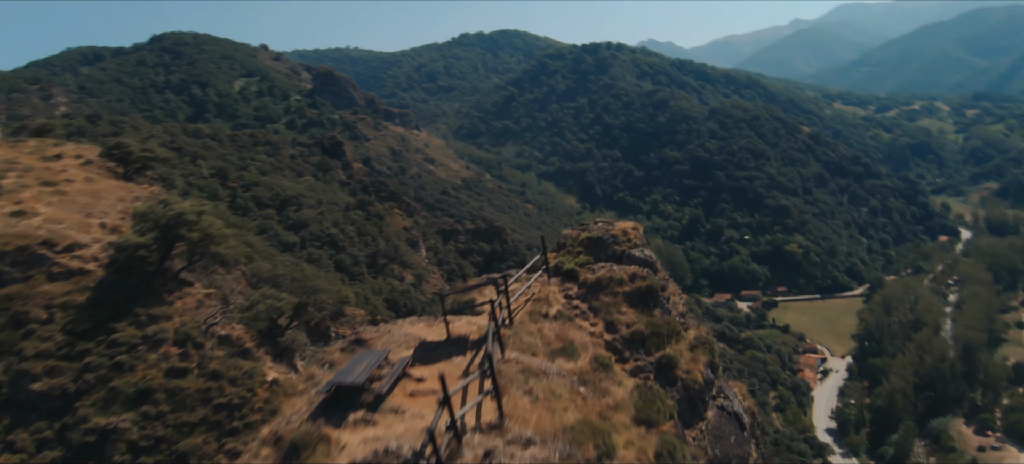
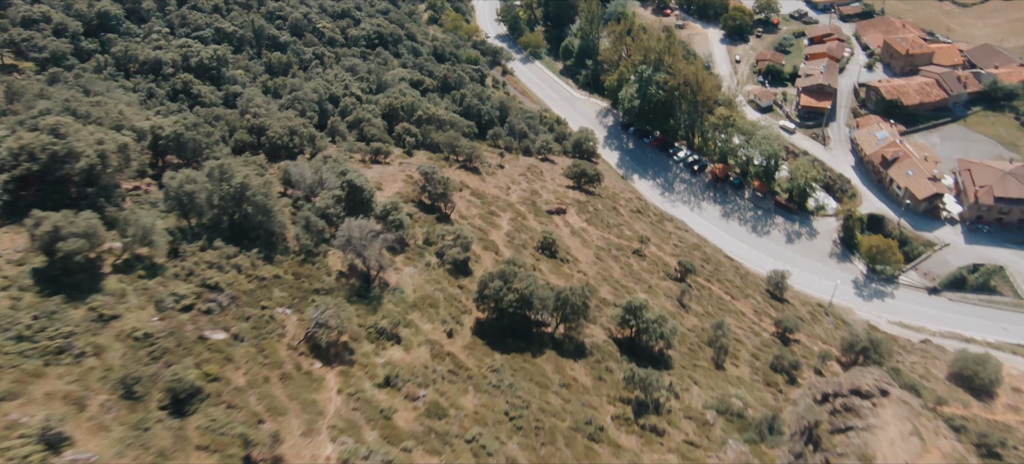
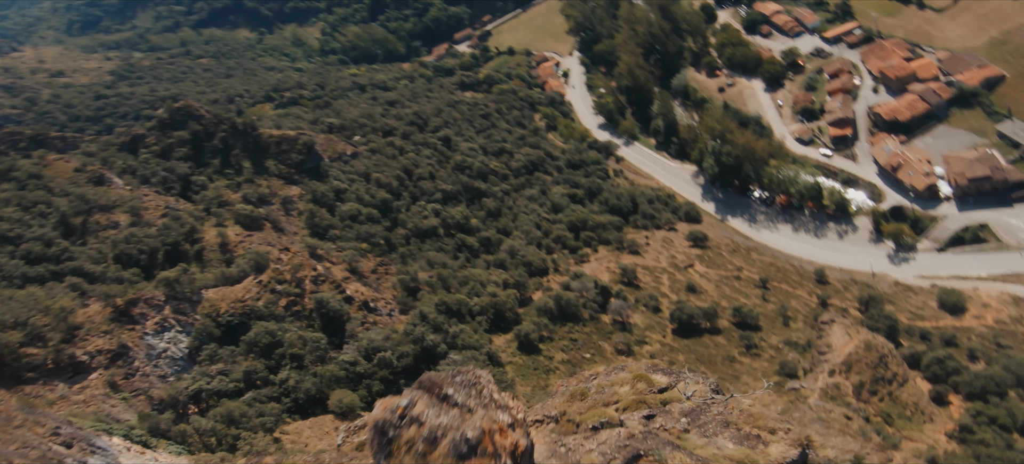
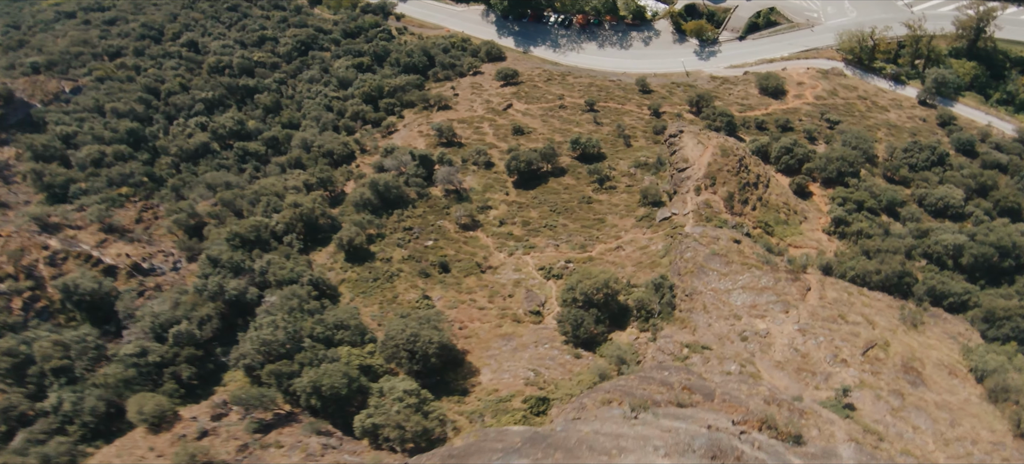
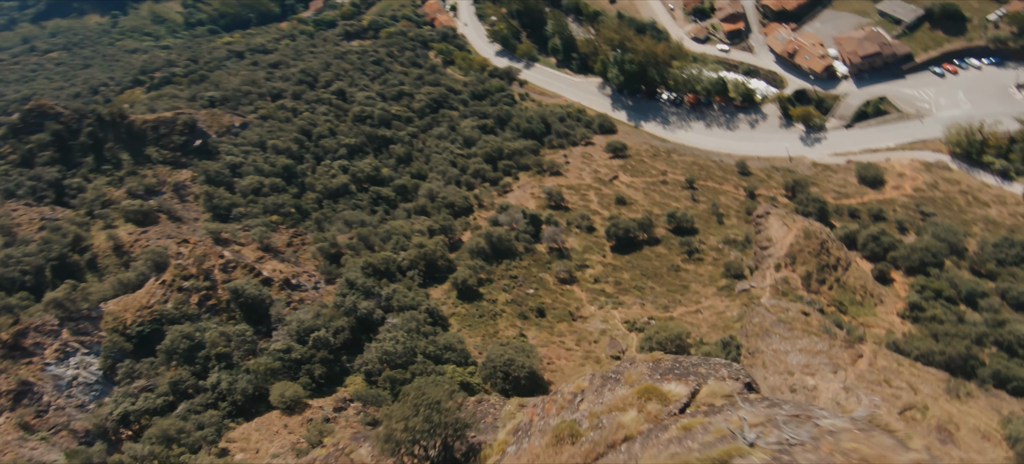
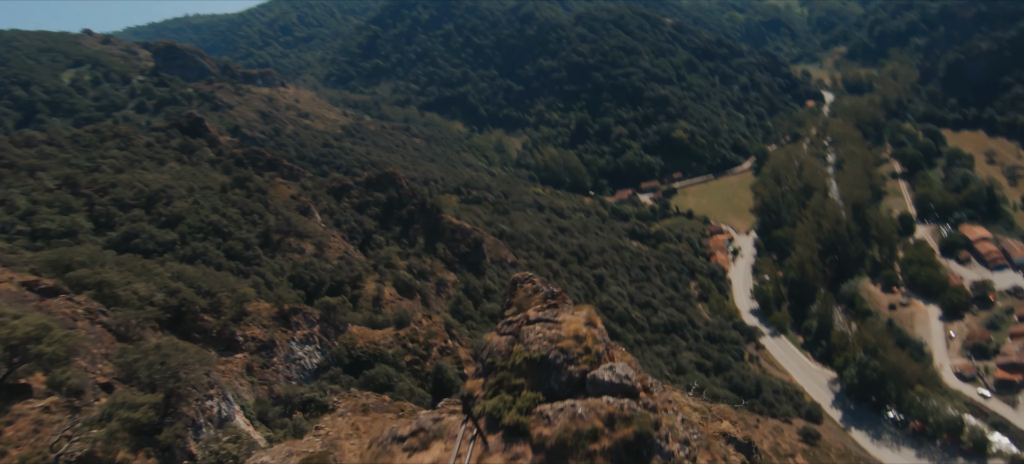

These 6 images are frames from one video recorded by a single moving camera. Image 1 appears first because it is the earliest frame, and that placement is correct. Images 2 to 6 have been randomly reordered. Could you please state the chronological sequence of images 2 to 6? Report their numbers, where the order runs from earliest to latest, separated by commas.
6, 3, 5, 4, 2
